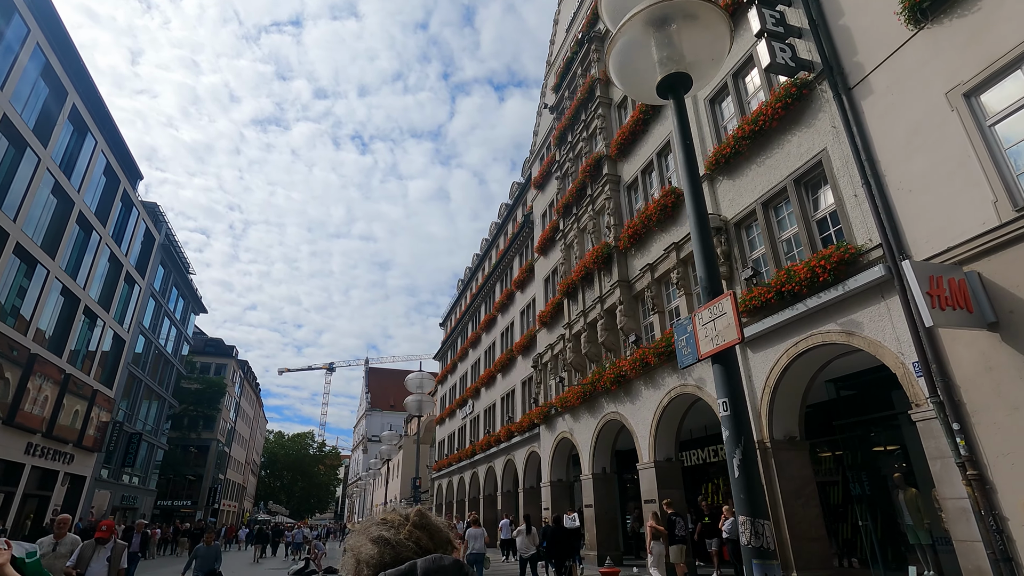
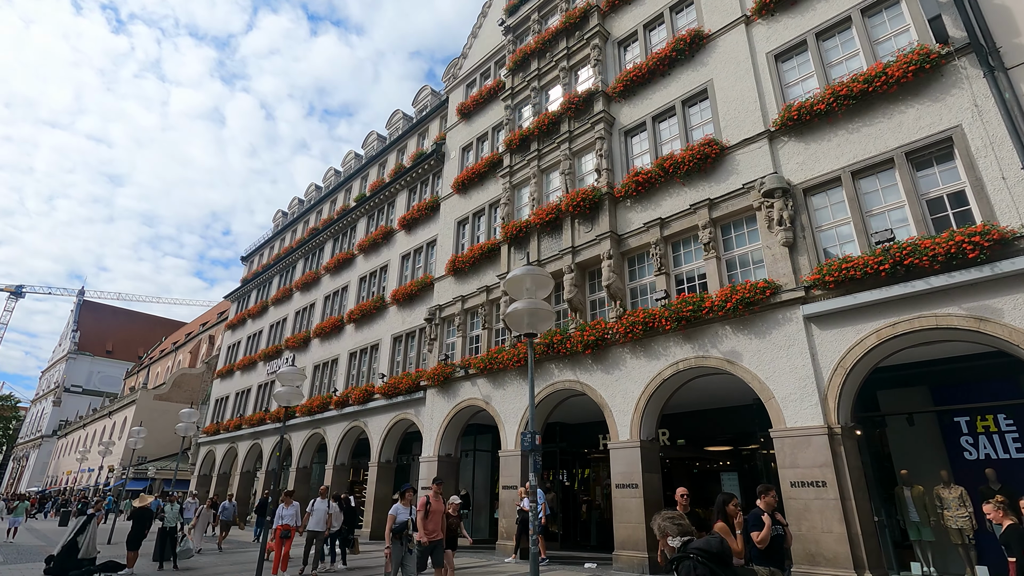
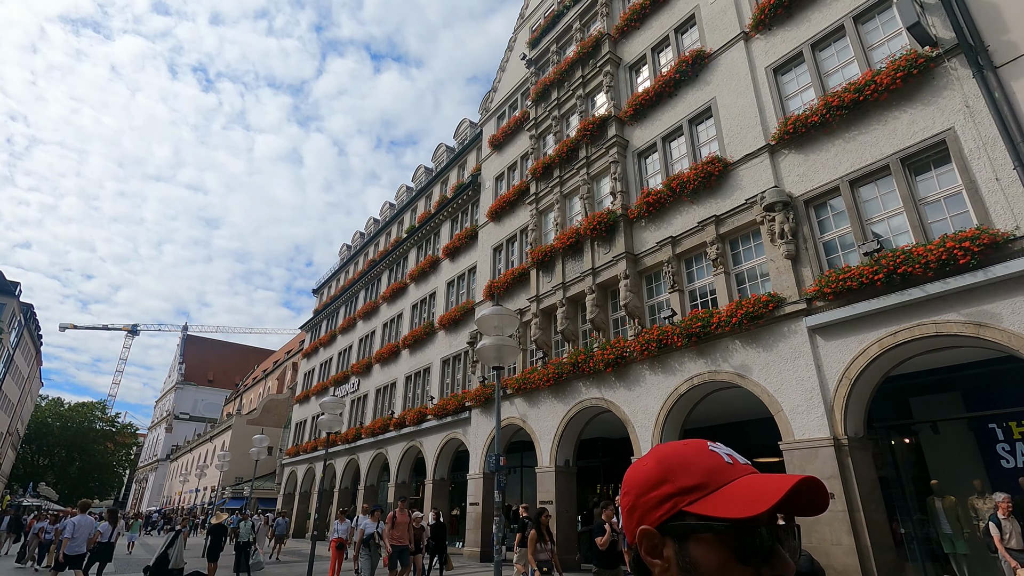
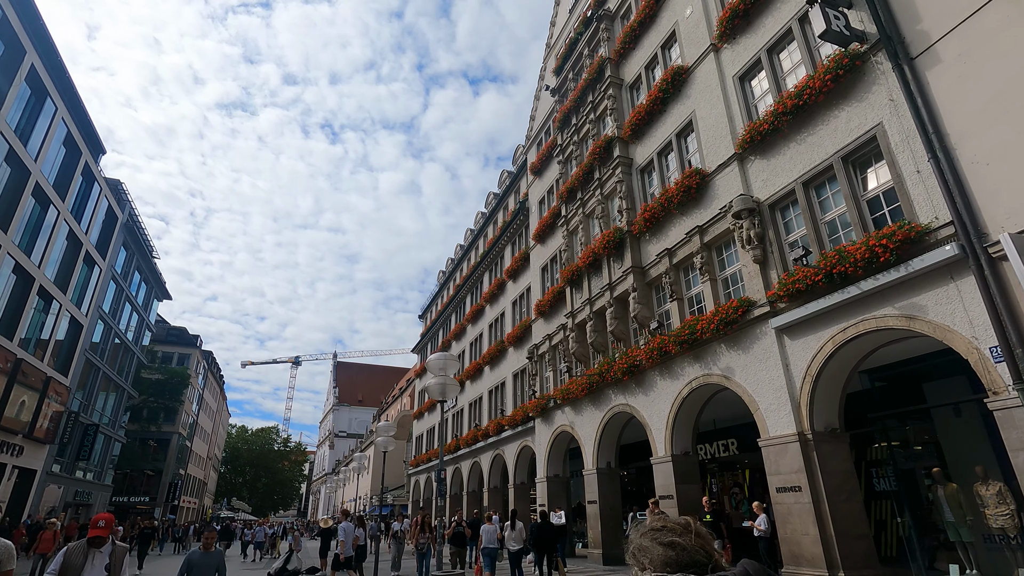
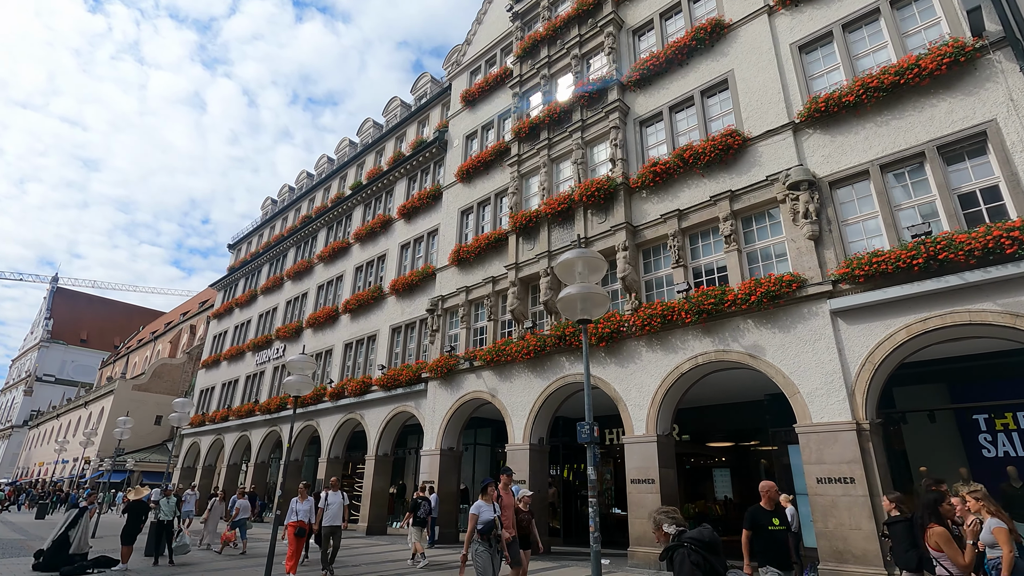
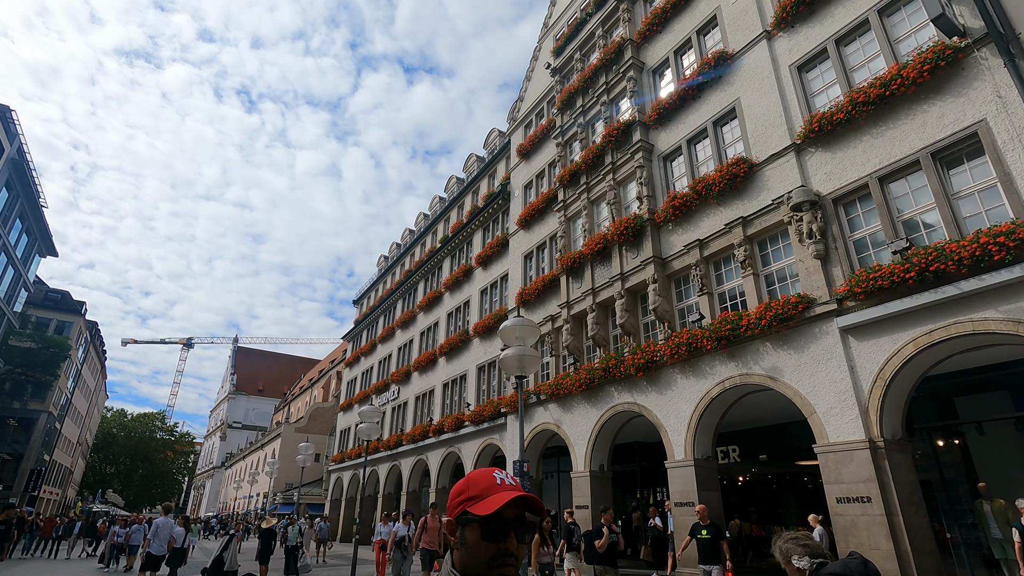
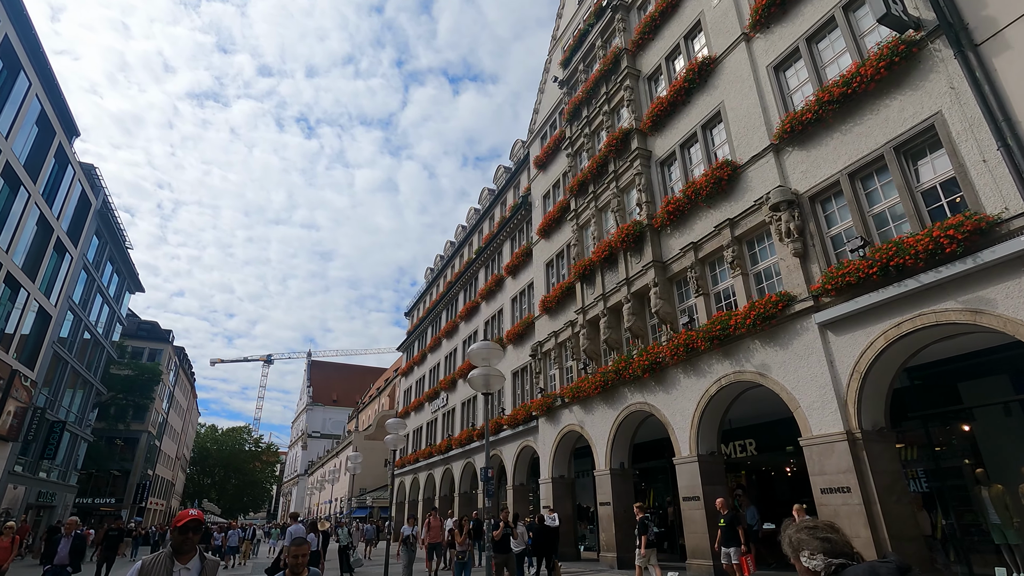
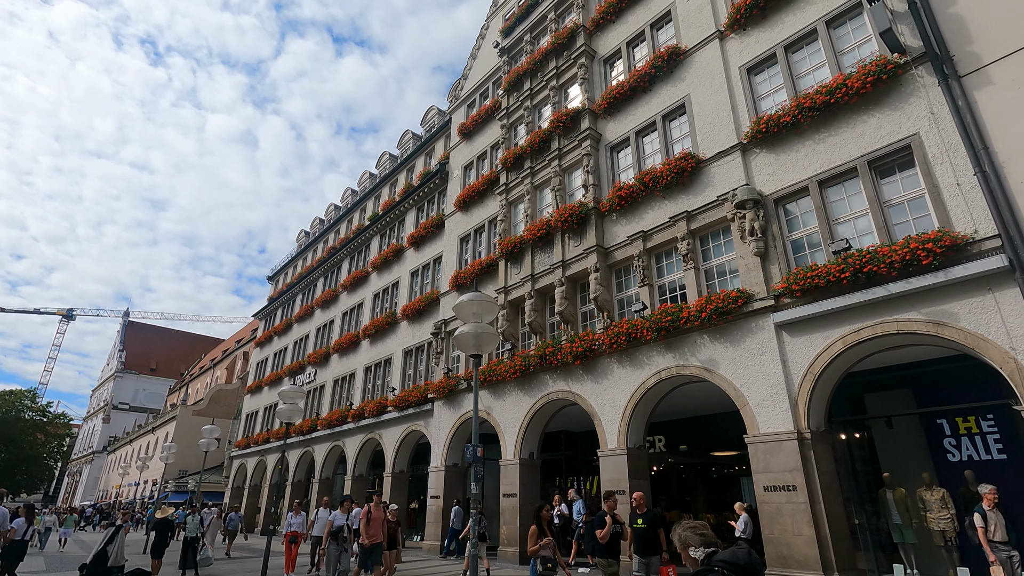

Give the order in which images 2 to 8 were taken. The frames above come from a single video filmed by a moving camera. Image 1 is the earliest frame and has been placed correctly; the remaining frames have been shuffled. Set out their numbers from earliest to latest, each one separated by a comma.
4, 7, 6, 3, 8, 2, 5
